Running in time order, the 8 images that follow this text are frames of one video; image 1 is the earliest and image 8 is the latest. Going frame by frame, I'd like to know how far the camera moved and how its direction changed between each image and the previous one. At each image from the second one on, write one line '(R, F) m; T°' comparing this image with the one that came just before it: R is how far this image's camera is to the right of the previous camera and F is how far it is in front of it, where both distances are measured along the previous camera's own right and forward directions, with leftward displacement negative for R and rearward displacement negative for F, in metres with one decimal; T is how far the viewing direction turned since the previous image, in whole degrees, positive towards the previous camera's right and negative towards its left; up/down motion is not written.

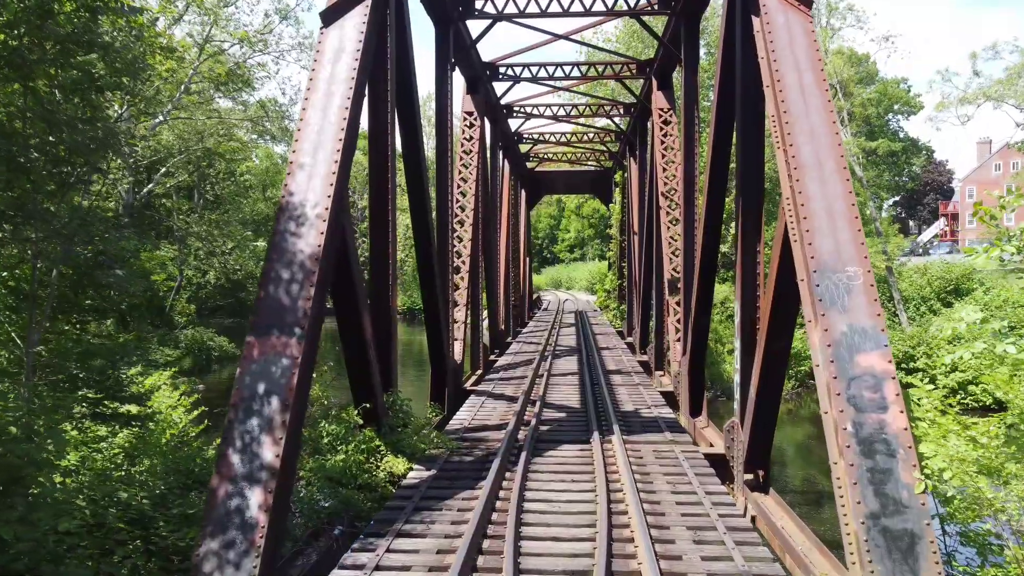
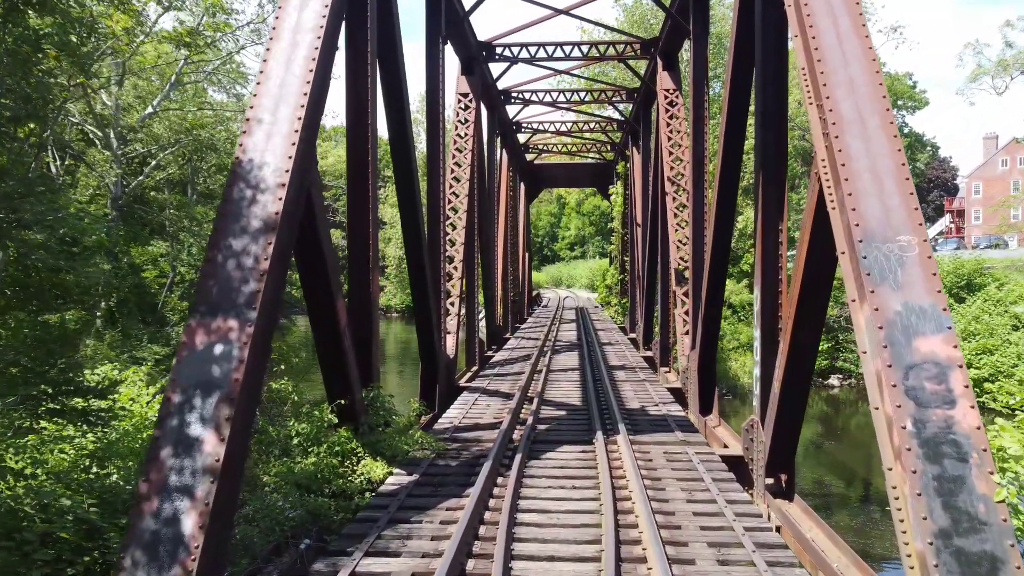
(0.0, +0.6) m; 0°
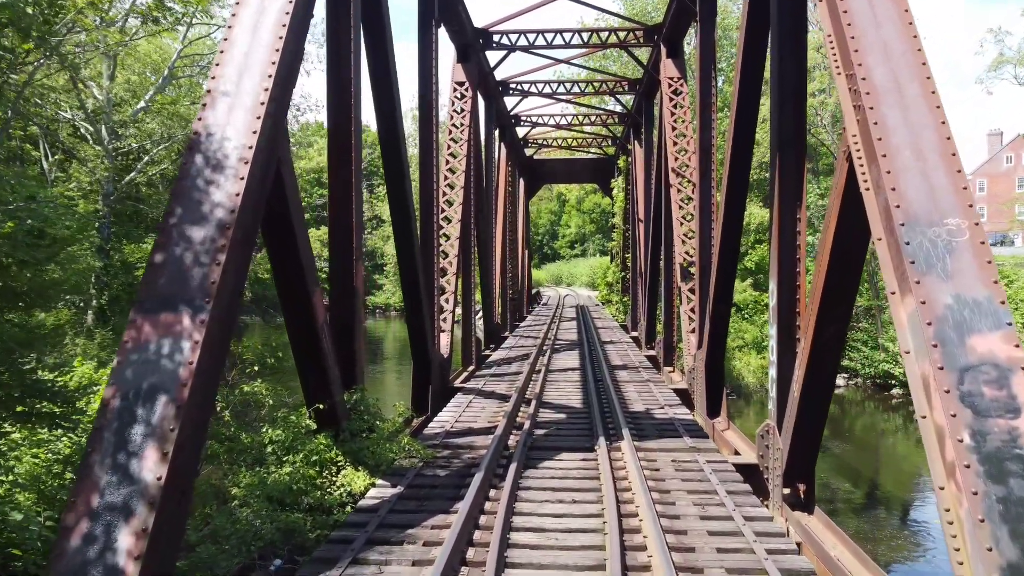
(0.0, +0.4) m; 0°
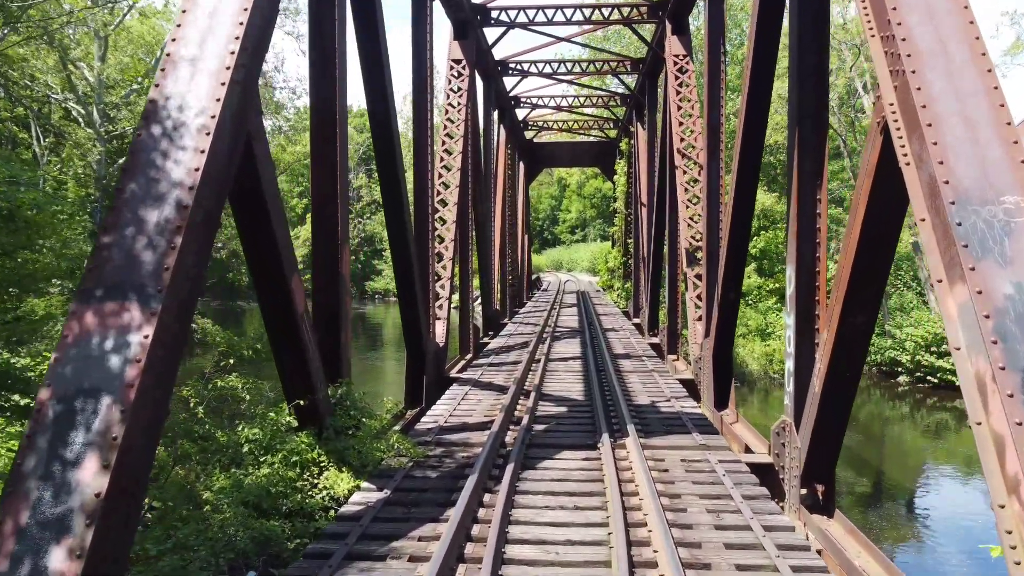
(0.0, +0.4) m; 0°
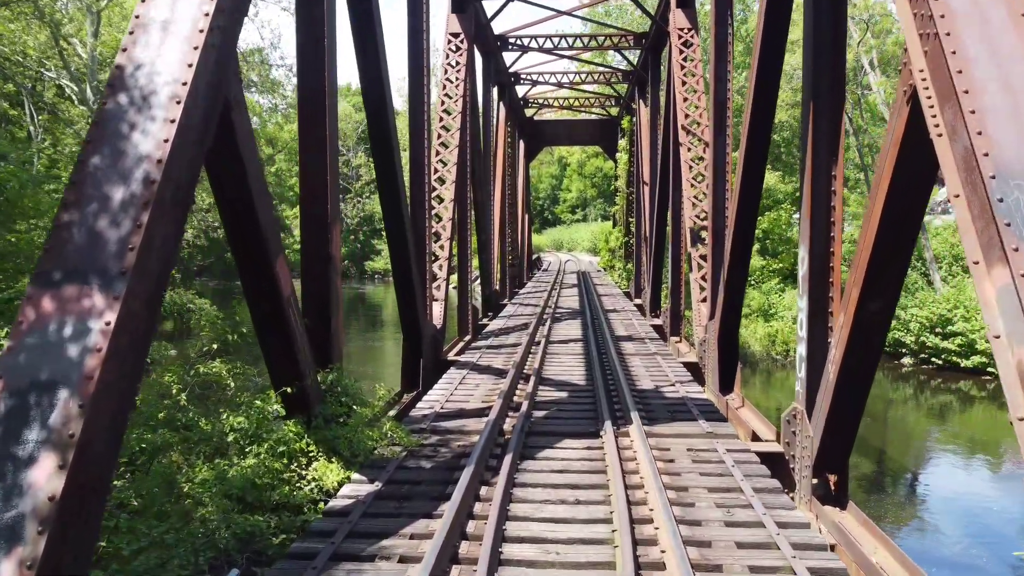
(0.0, +0.2) m; 0°
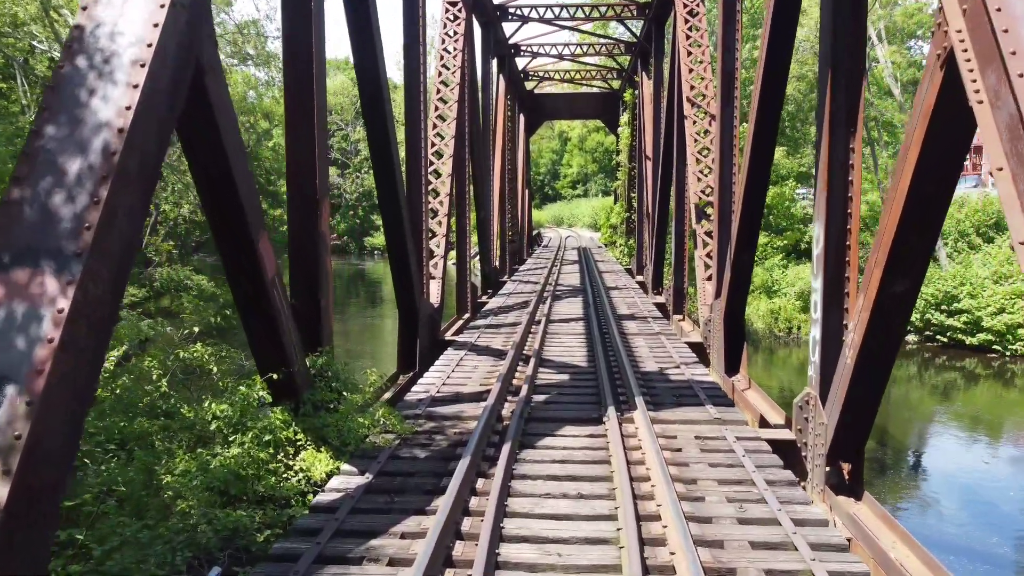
(0.0, +0.2) m; 0°
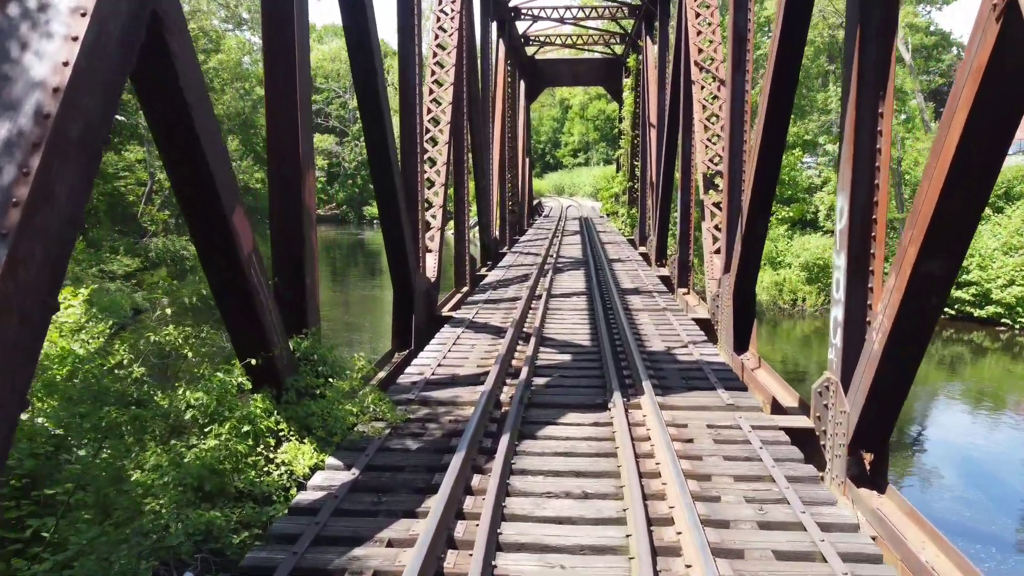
(0.0, +0.3) m; 0°
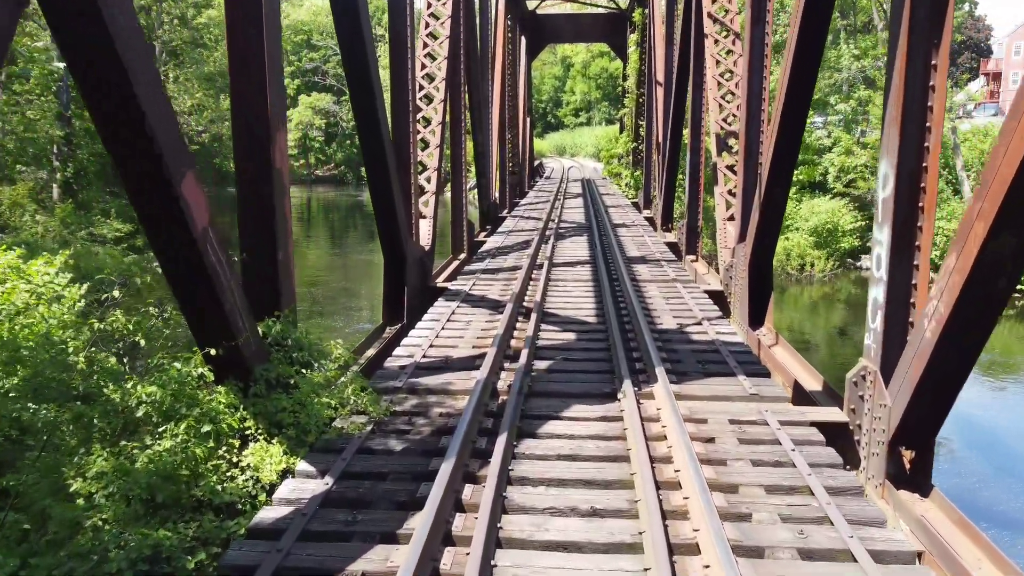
(0.0, +0.5) m; 0°
